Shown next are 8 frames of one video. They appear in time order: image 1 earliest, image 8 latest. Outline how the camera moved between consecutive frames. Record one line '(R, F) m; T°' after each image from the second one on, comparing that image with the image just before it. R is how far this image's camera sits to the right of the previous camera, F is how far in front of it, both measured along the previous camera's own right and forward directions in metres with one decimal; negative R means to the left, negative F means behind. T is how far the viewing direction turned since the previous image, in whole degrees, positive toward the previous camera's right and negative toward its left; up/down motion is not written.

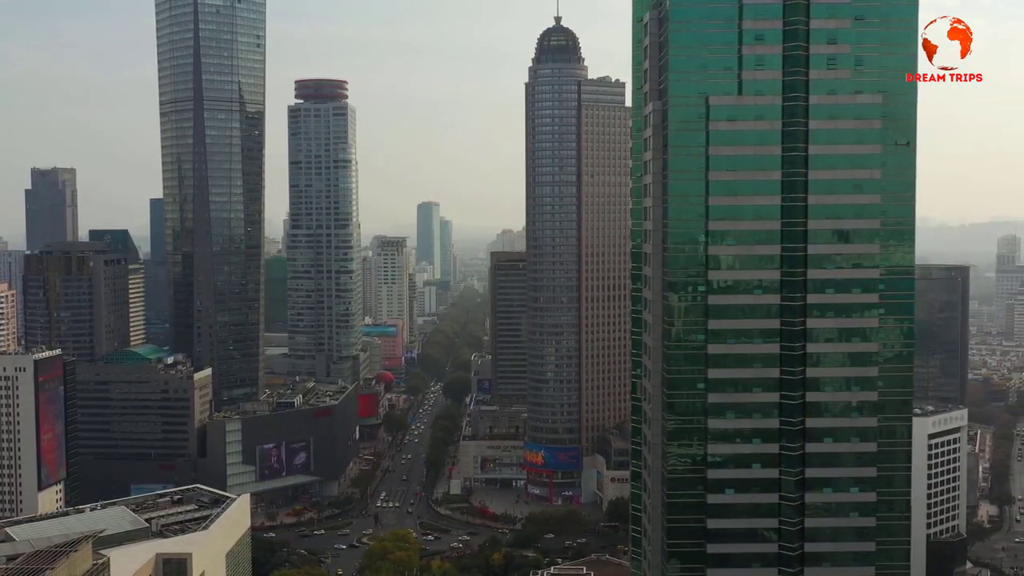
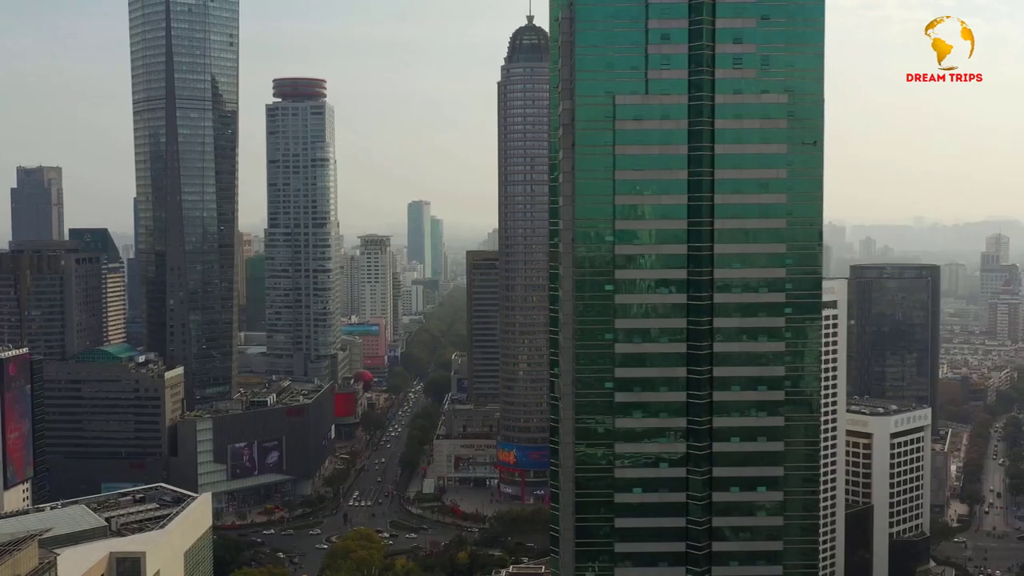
(+2.1, 0.0) m; 0°
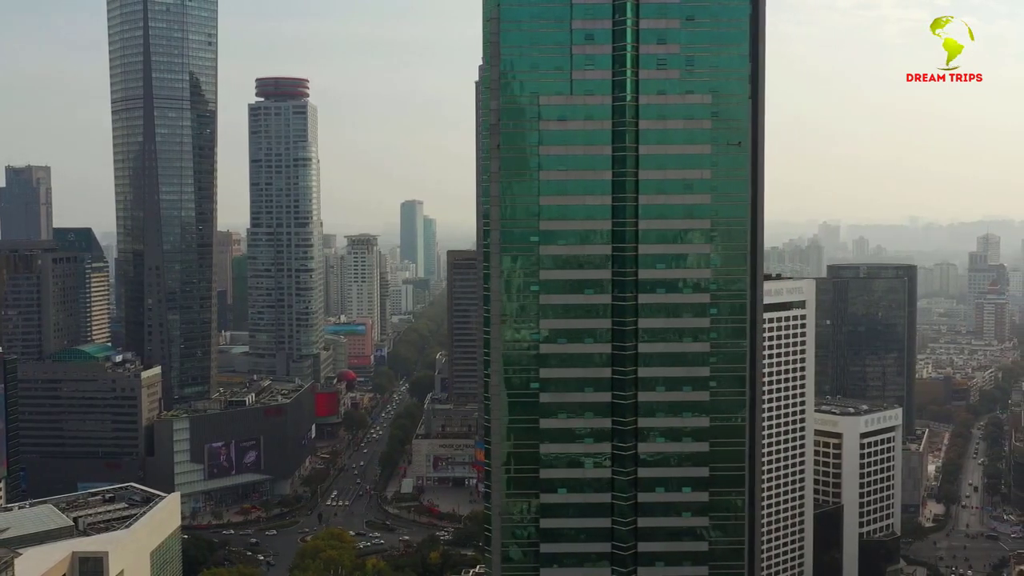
(+1.7, 0.0) m; 0°
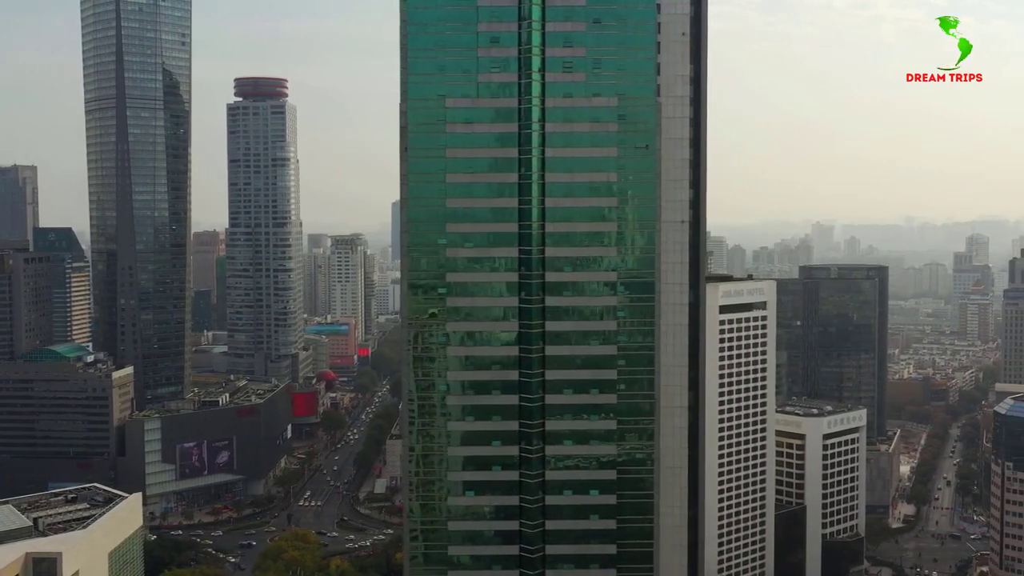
(+2.2, 0.0) m; 0°
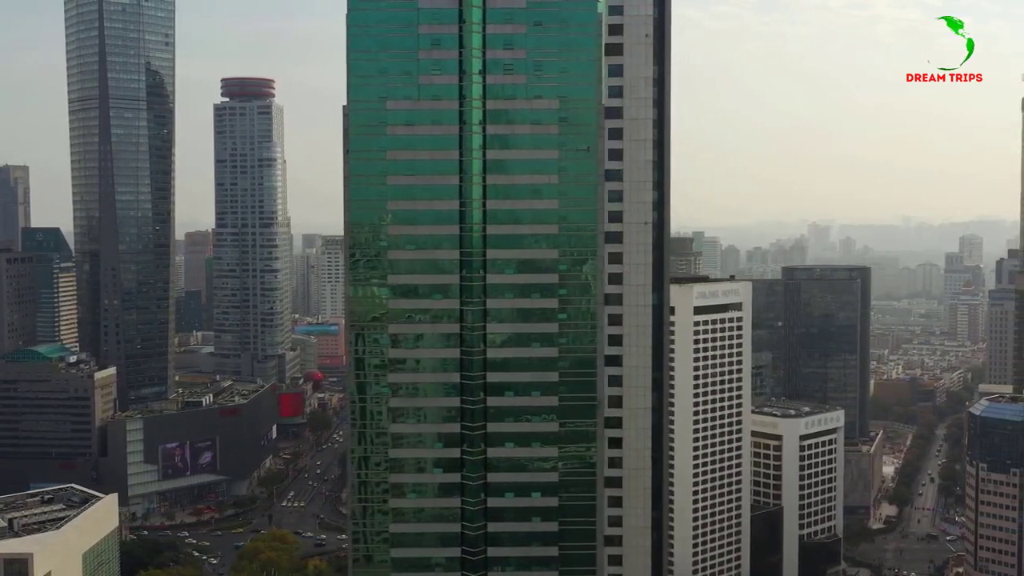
(+1.4, 0.0) m; 0°
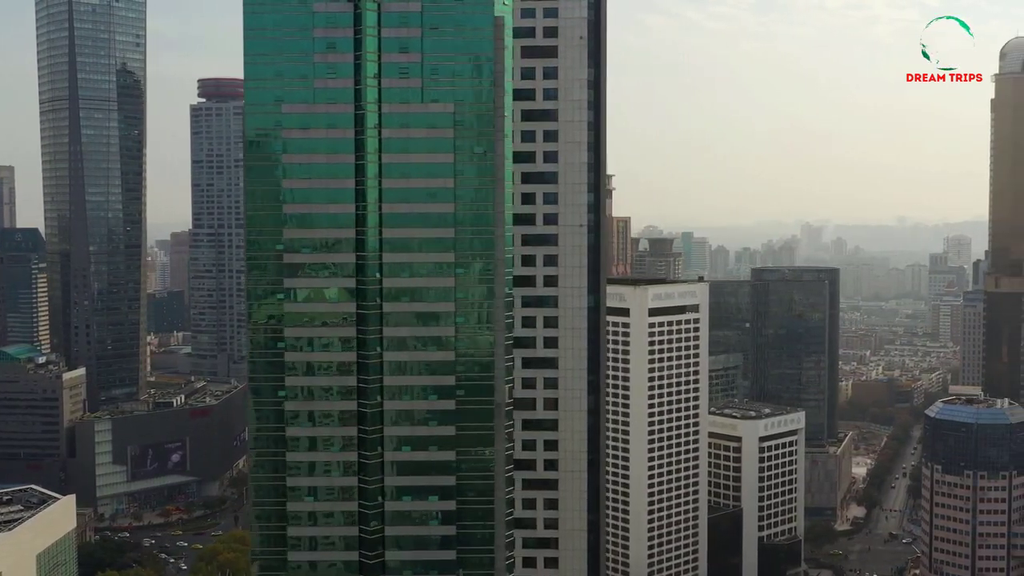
(+2.4, 0.0) m; 0°
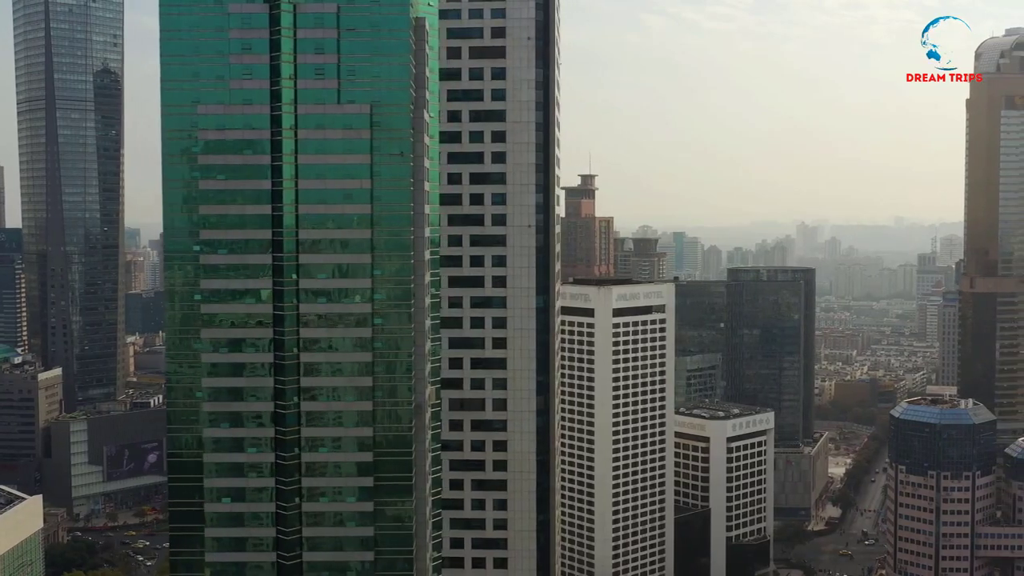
(+2.0, 0.0) m; 0°
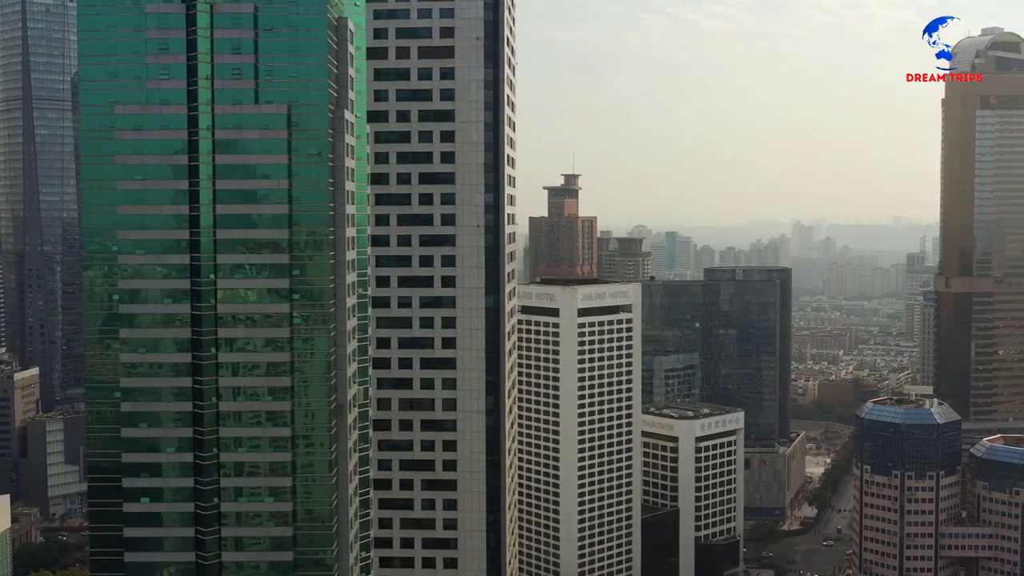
(+1.9, 0.0) m; 0°
